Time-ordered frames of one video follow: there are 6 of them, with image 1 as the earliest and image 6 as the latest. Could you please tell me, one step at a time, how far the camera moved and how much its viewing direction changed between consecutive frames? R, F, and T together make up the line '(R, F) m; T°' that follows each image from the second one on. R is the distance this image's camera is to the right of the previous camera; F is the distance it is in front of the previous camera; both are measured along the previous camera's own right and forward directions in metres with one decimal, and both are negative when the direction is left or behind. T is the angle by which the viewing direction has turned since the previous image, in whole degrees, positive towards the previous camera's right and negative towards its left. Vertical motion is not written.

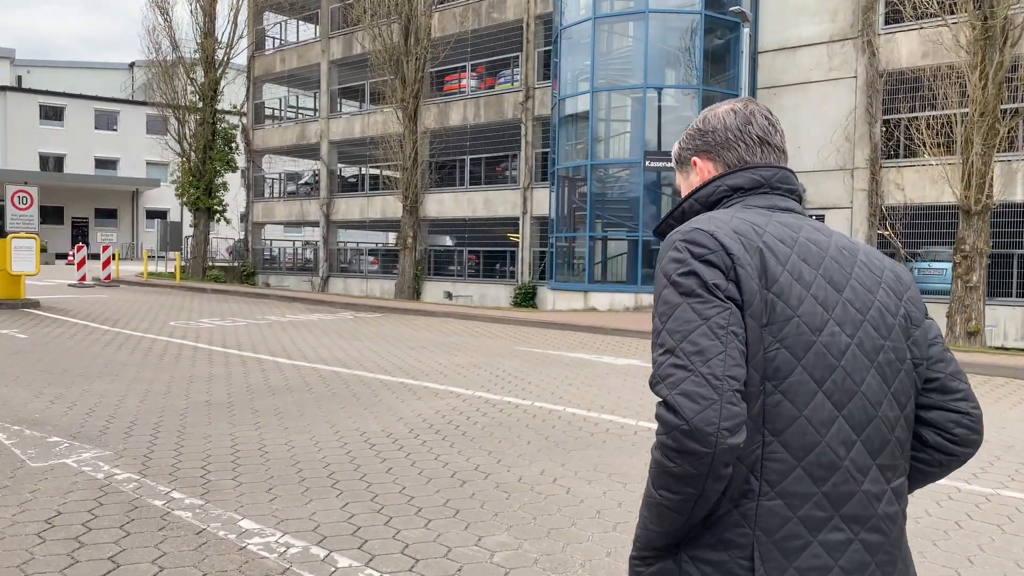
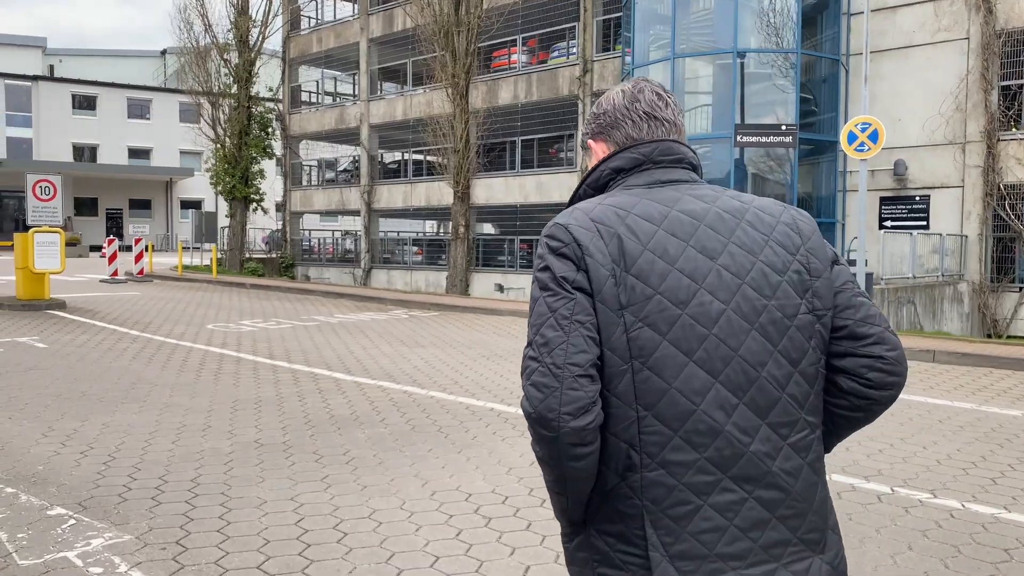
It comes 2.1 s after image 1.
(-0.8, +1.9) m; -2°
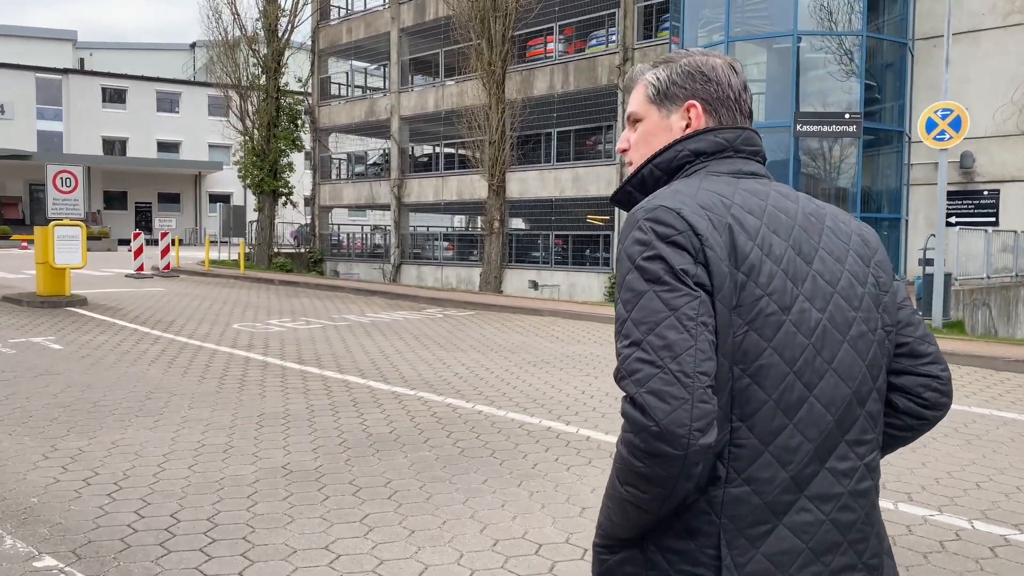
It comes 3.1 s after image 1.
(-0.3, +0.9) m; -2°
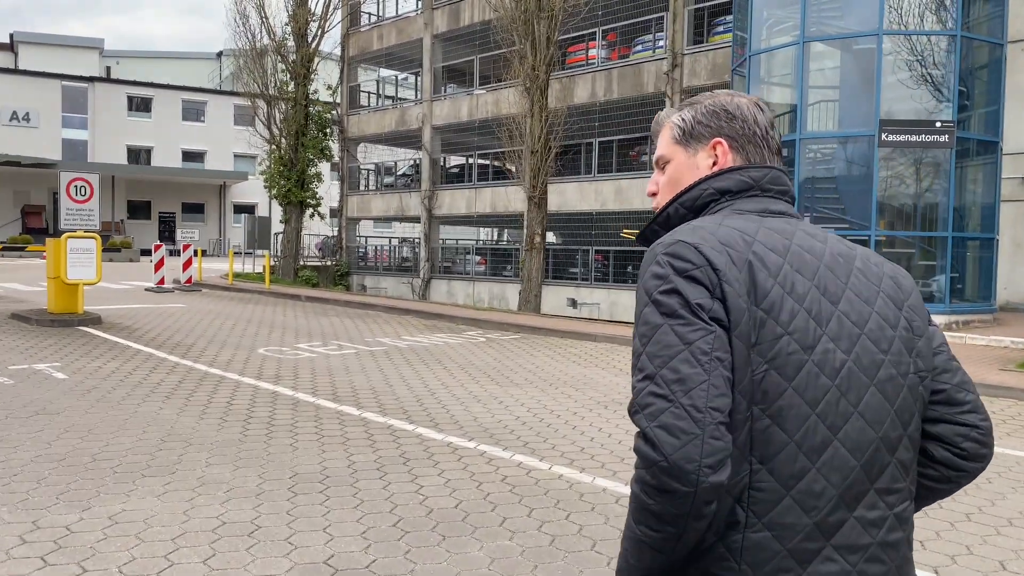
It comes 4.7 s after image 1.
(-0.5, +1.3) m; -1°
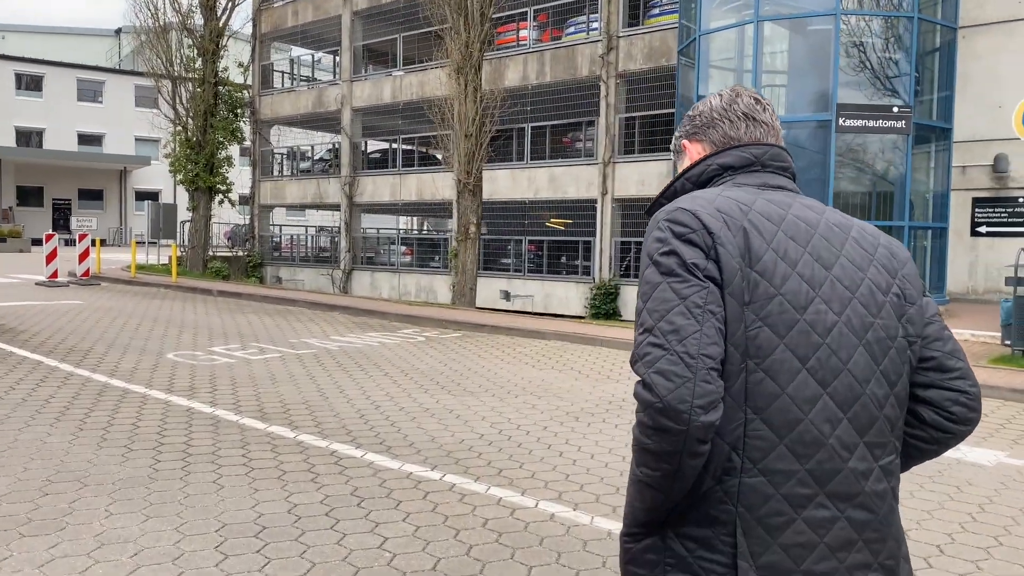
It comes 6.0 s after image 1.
(-0.4, +1.1) m; +6°
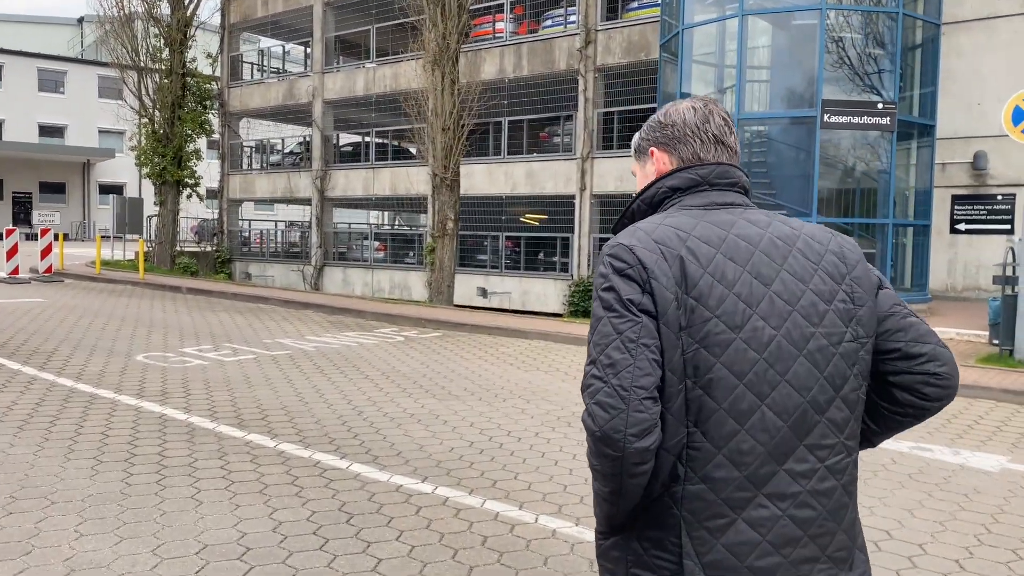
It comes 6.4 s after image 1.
(-0.2, +0.3) m; +2°
